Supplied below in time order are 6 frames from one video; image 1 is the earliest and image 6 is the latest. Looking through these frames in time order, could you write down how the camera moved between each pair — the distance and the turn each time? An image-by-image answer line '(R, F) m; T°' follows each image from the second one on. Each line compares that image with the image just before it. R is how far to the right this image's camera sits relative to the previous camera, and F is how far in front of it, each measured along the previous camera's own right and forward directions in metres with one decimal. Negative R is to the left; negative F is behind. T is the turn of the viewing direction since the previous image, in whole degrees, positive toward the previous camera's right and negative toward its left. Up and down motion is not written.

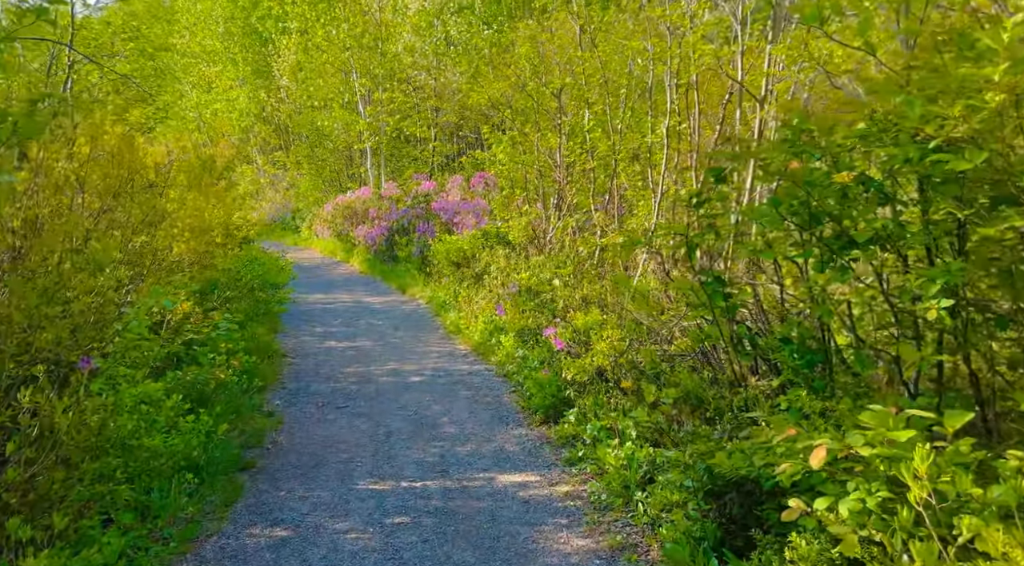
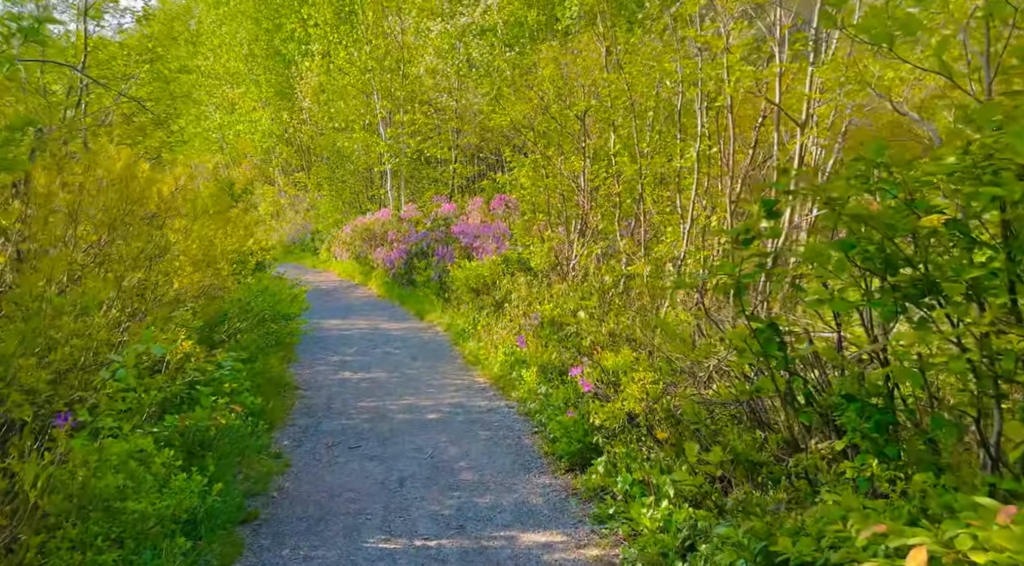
(0.0, +0.4) m; -1°
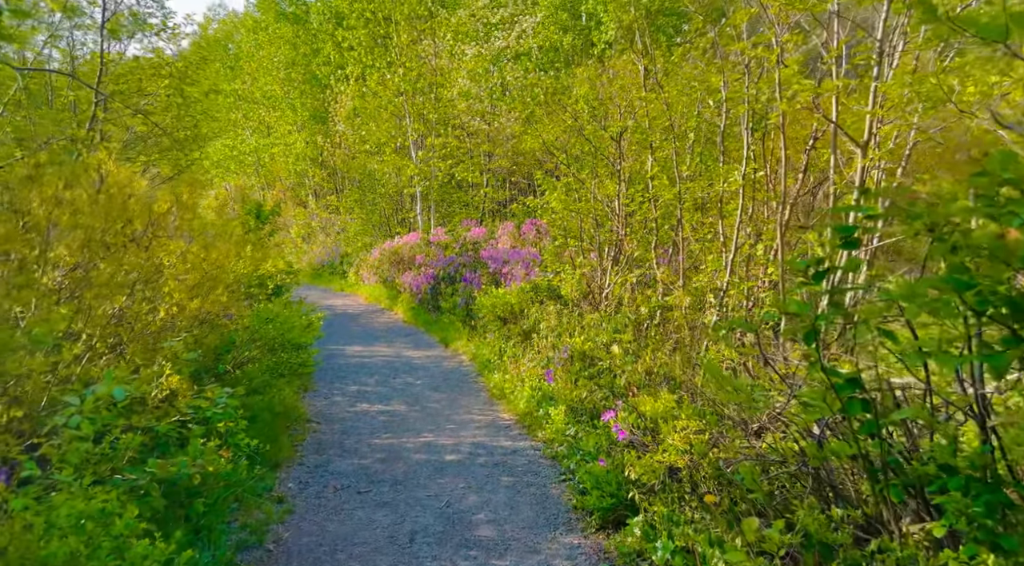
(0.0, +0.6) m; -2°
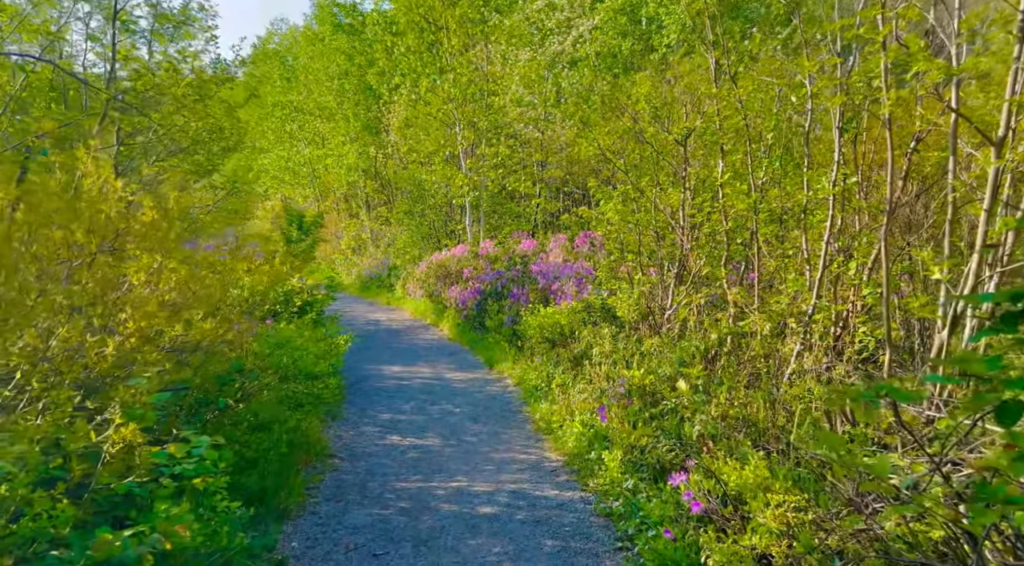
(0.0, +1.1) m; -3°
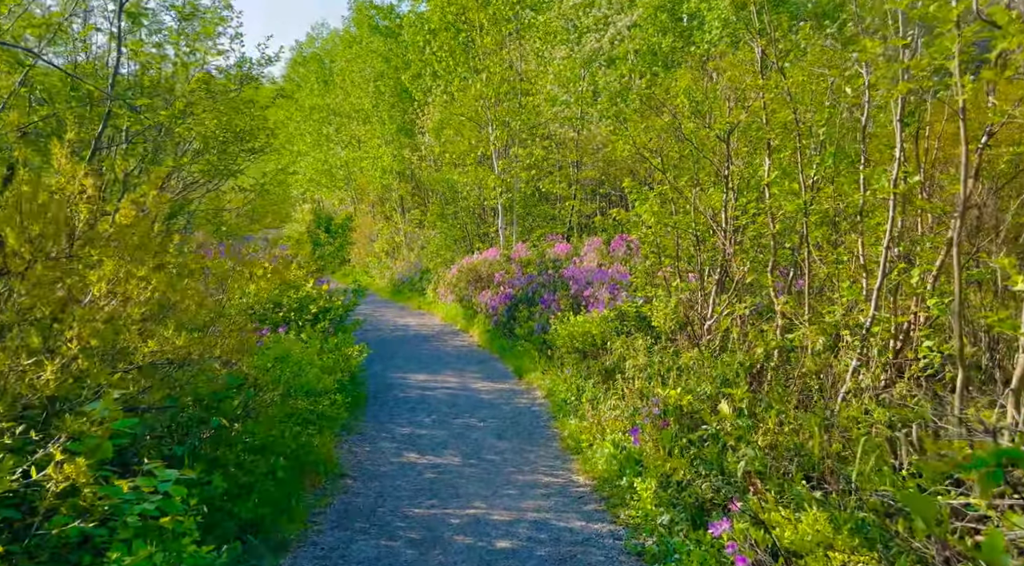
(+0.1, +0.6) m; -2°
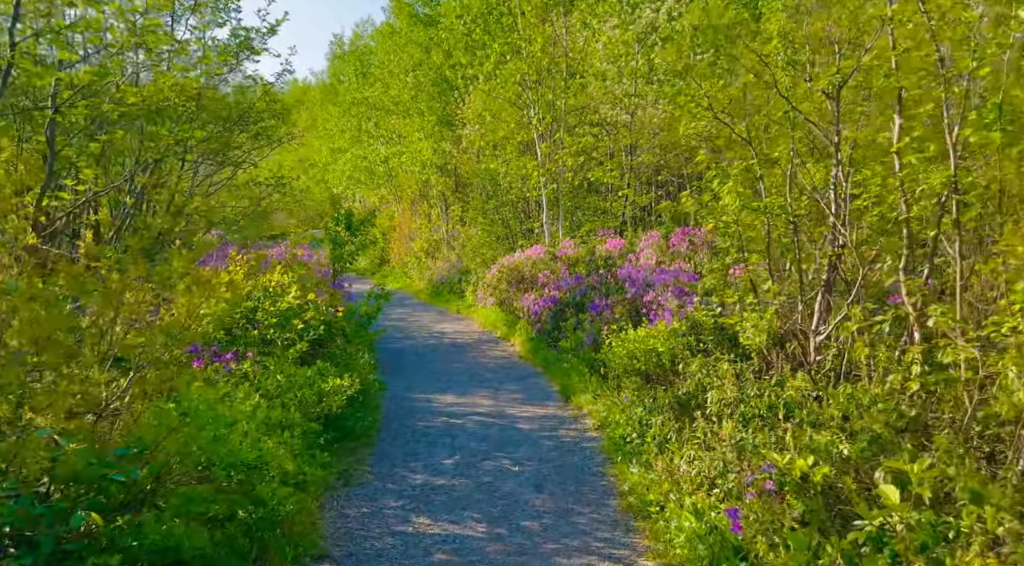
(+0.1, +2.1) m; -3°
